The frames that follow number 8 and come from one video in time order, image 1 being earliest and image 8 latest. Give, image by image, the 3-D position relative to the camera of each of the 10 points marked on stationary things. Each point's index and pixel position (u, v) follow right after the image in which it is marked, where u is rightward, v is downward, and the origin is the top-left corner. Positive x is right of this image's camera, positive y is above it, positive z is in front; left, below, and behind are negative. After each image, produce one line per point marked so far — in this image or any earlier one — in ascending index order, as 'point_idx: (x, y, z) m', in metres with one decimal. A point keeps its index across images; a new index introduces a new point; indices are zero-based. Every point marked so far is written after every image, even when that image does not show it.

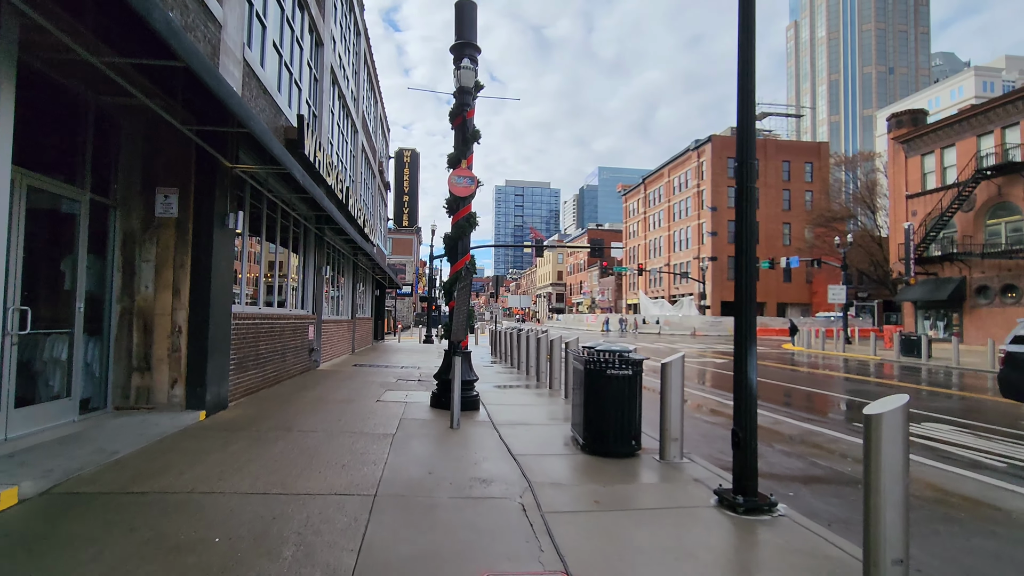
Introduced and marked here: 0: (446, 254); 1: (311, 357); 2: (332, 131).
0: (-1.1, +0.6, +8.8) m
1: (-4.9, -1.7, +12.7) m
2: (-5.0, +4.4, +14.7) m
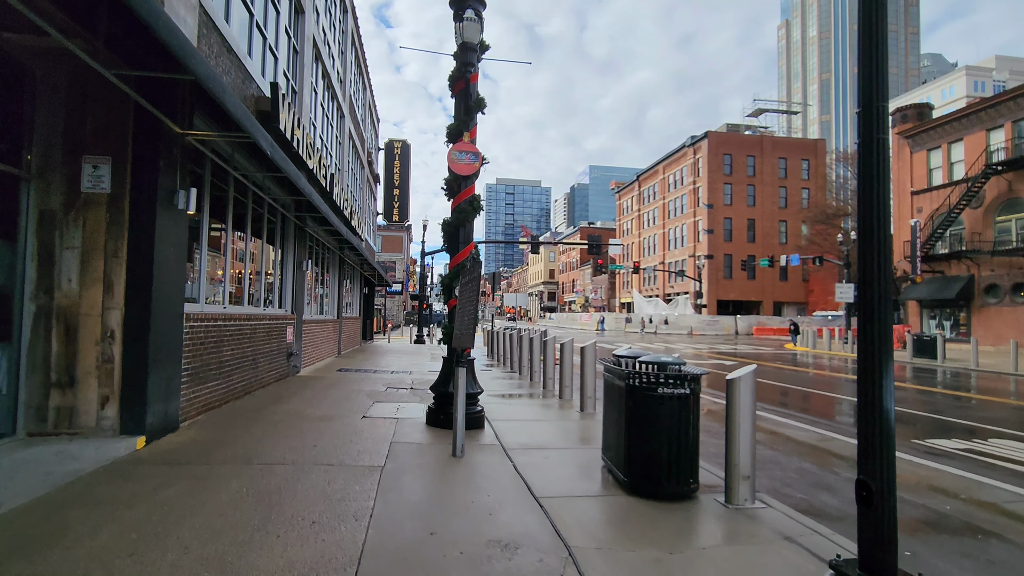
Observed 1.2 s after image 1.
0: (-0.9, +0.6, +7.5) m
1: (-4.8, -1.6, +11.4) m
2: (-5.0, +4.5, +13.3) m
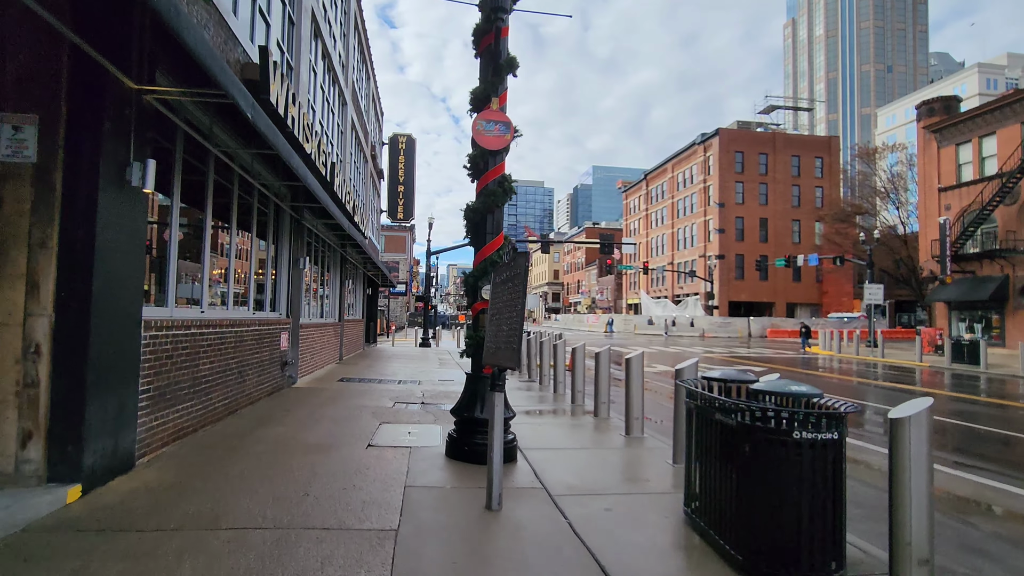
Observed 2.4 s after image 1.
0: (-0.5, +0.6, +6.1) m
1: (-4.3, -1.6, +10.1) m
2: (-4.5, +4.5, +12.0) m
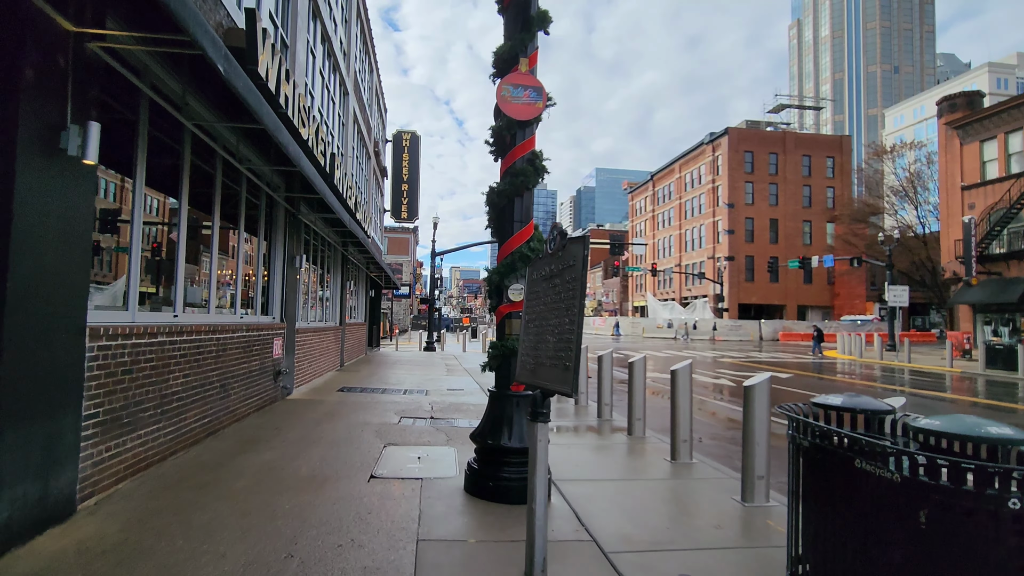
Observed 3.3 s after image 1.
0: (-0.2, +0.6, +5.1) m
1: (-4.0, -1.6, +9.1) m
2: (-4.2, +4.4, +11.0) m
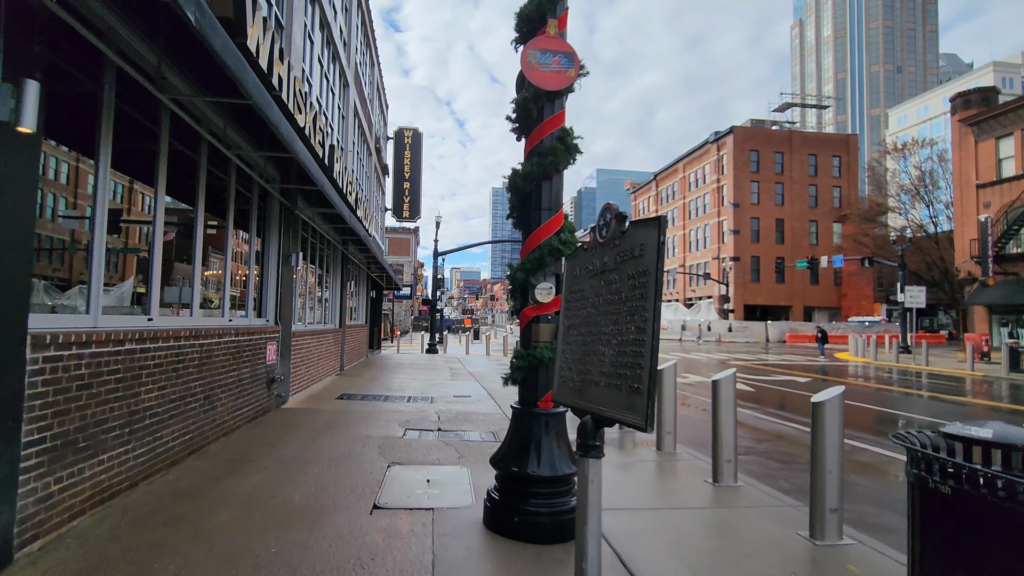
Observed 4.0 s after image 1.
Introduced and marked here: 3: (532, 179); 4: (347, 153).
0: (0.0, +0.6, +4.4) m
1: (-3.8, -1.6, +8.4) m
2: (-4.0, +4.4, +10.3) m
3: (+0.2, +0.9, +4.2) m
4: (-4.7, +3.8, +14.9) m
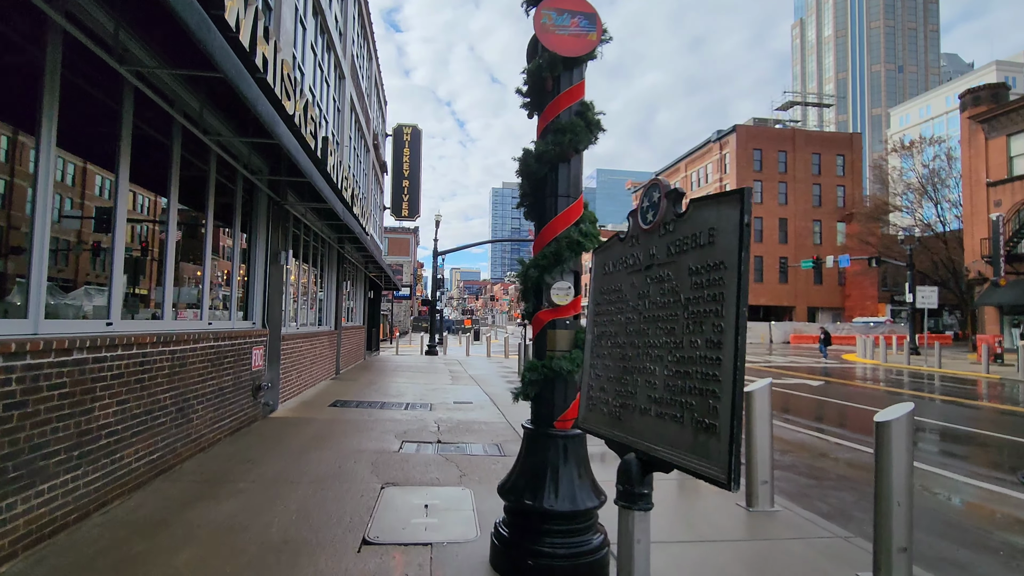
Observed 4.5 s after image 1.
0: (+0.1, +0.6, +3.8) m
1: (-3.7, -1.6, +7.8) m
2: (-3.9, +4.4, +9.7) m
3: (+0.2, +0.9, +3.6) m
4: (-4.6, +3.8, +14.4) m
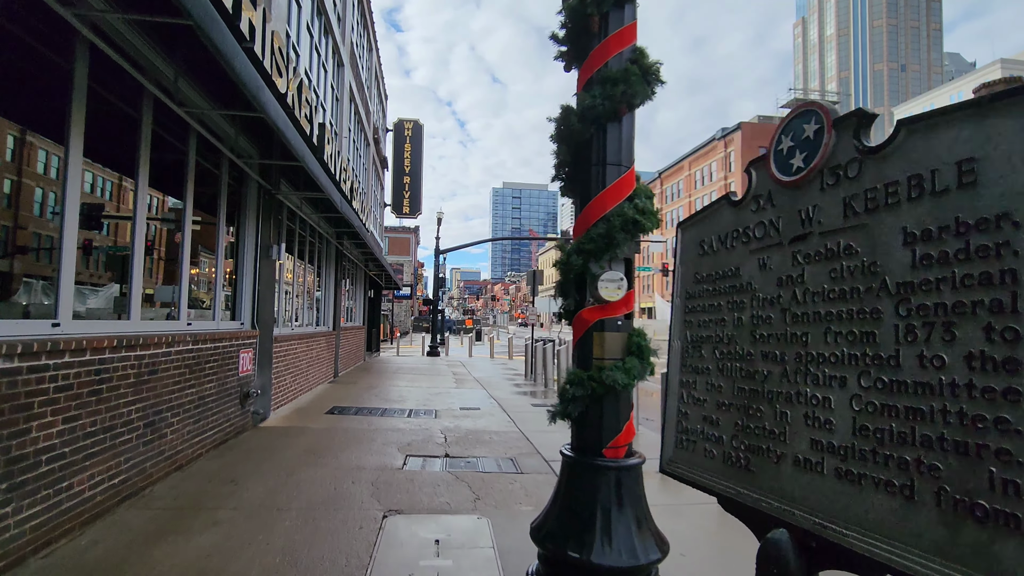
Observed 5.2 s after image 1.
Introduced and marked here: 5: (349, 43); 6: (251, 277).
0: (+0.3, +0.7, +3.1) m
1: (-3.5, -1.6, +7.0) m
2: (-3.7, +4.5, +9.0) m
3: (+0.4, +0.9, +2.9) m
4: (-4.4, +3.9, +13.6) m
5: (-4.5, +6.8, +14.7) m
6: (-3.7, +0.2, +7.5) m
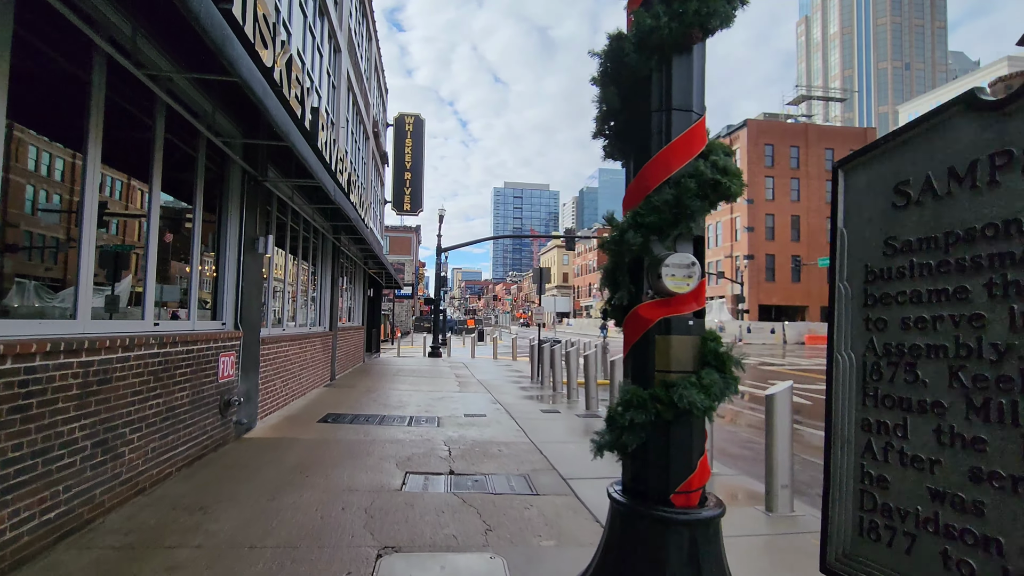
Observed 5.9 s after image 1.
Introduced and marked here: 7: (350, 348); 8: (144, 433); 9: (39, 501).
0: (+0.4, +0.7, +2.4) m
1: (-3.4, -1.5, +6.3) m
2: (-3.5, +4.5, +8.3) m
3: (+0.6, +1.0, +2.2) m
4: (-4.2, +3.9, +12.9) m
5: (-4.4, +6.8, +14.0) m
6: (-3.6, +0.2, +6.8) m
7: (-4.9, -1.8, +16.2) m
8: (-3.1, -1.2, +4.4) m
9: (-2.9, -1.3, +3.3) m
